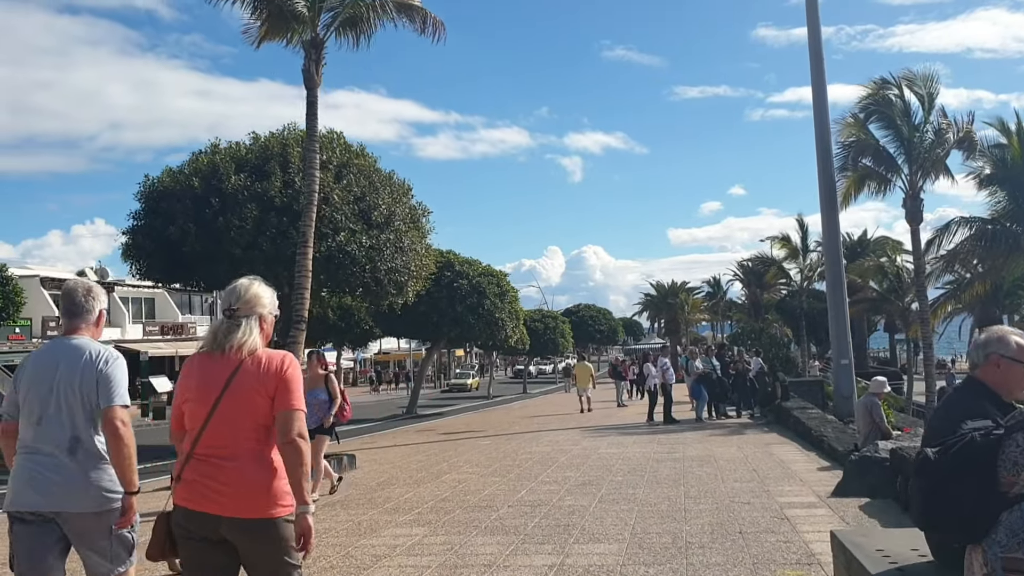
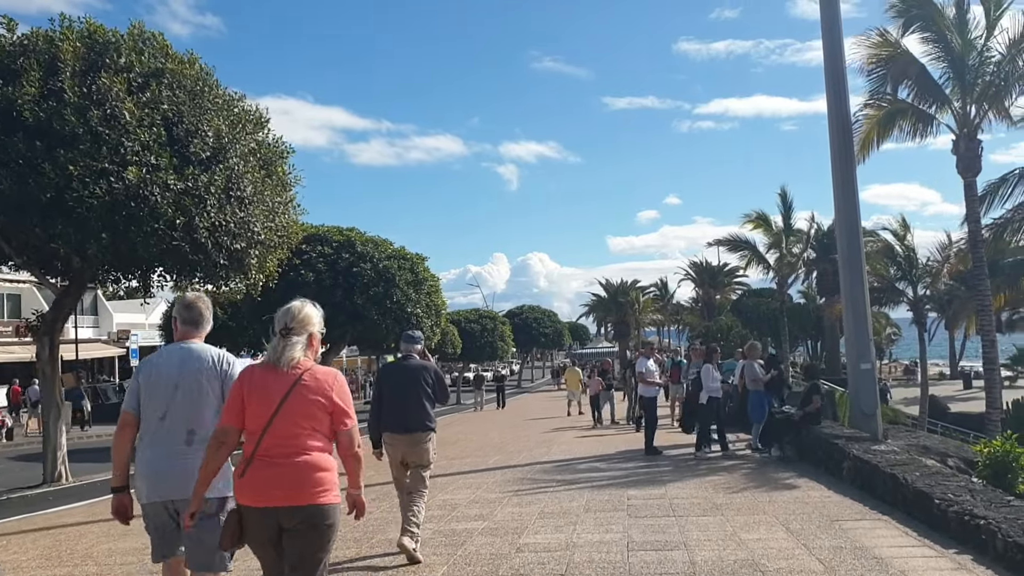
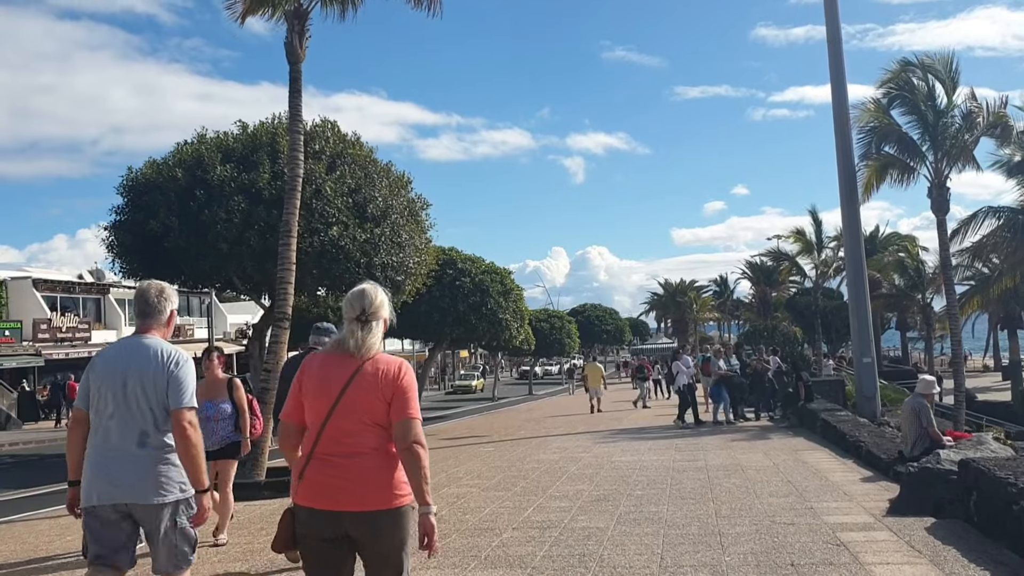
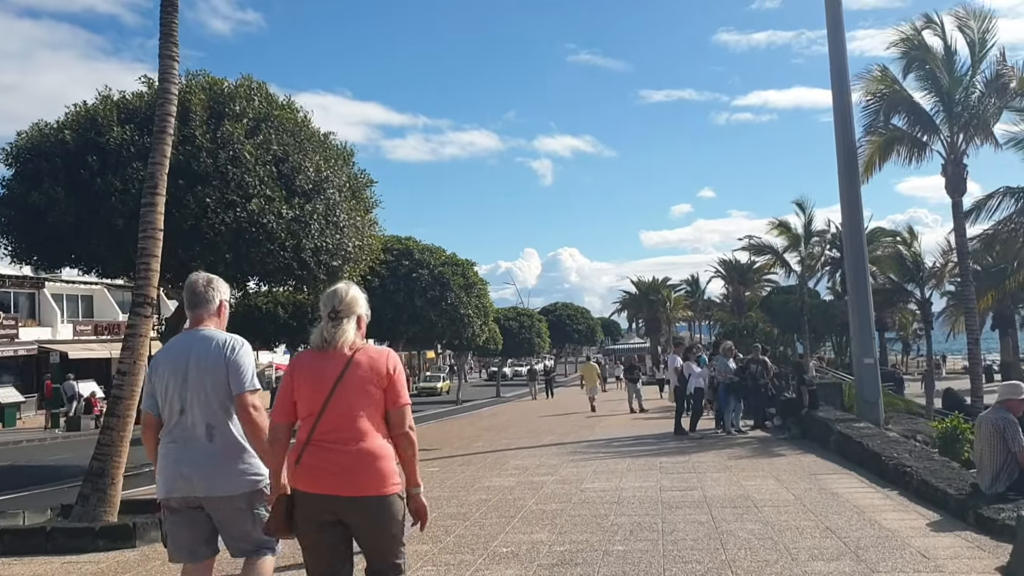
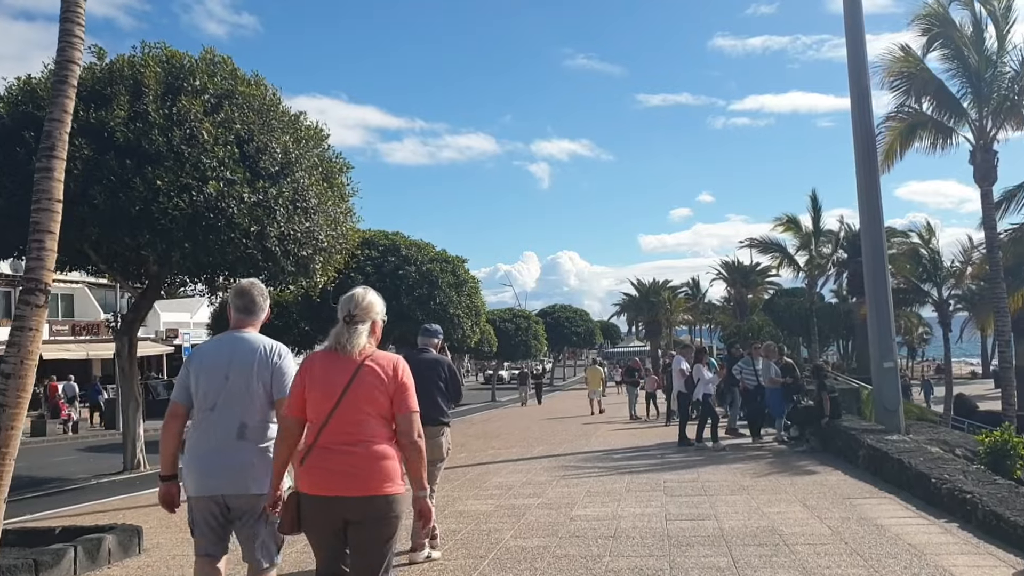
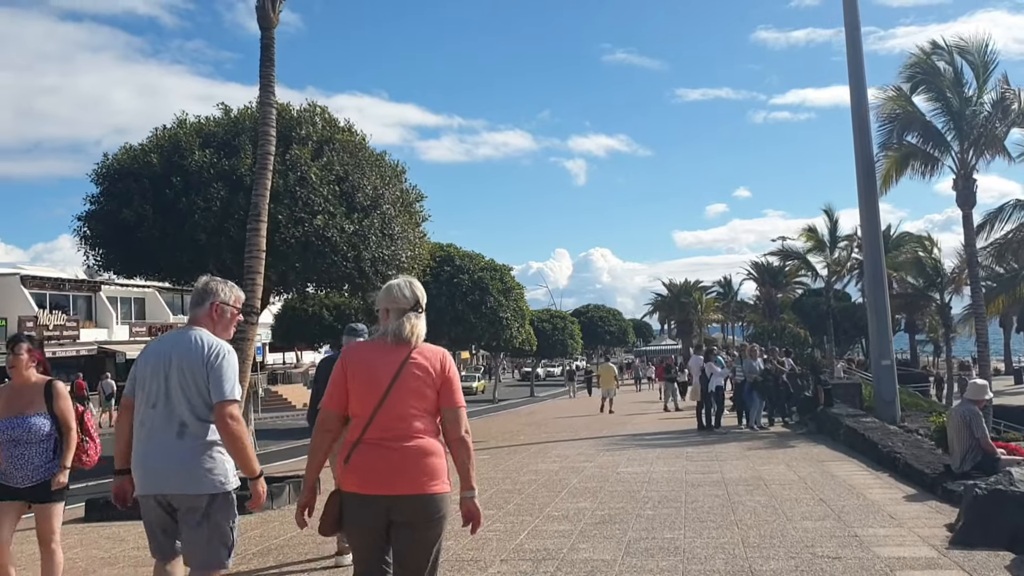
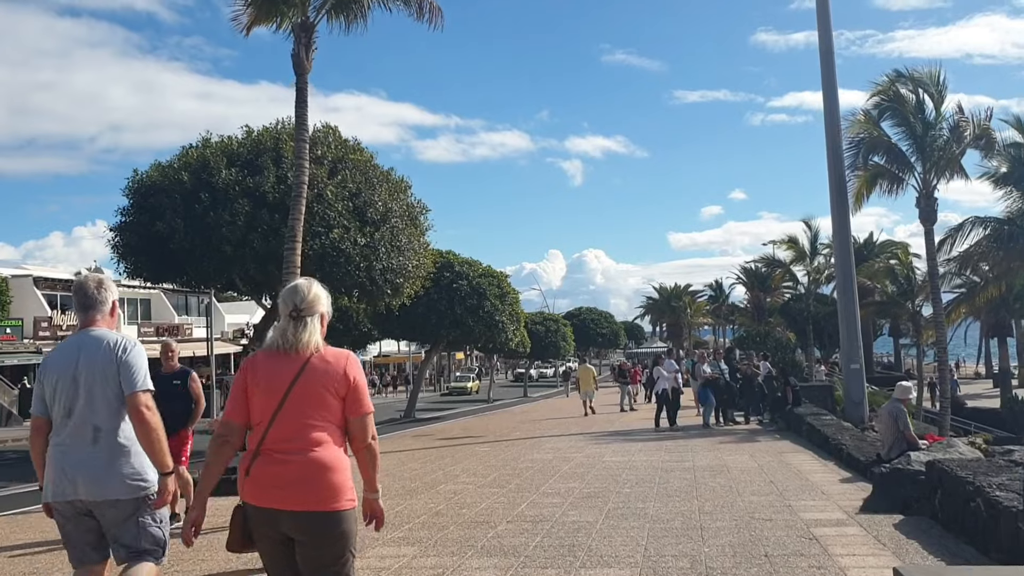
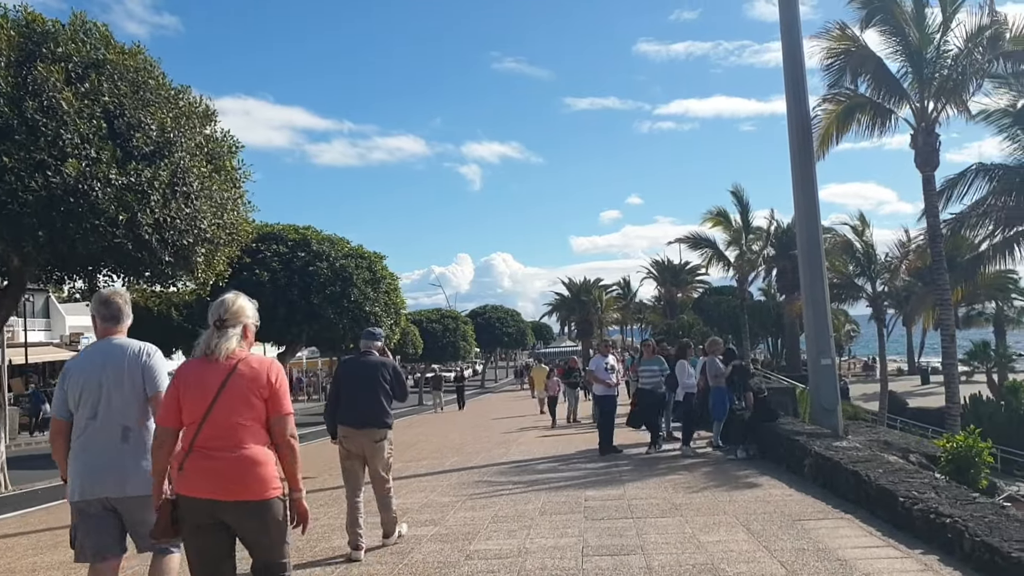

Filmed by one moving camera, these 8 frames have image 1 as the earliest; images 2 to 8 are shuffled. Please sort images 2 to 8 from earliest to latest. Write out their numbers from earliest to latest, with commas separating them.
7, 3, 6, 4, 5, 2, 8
